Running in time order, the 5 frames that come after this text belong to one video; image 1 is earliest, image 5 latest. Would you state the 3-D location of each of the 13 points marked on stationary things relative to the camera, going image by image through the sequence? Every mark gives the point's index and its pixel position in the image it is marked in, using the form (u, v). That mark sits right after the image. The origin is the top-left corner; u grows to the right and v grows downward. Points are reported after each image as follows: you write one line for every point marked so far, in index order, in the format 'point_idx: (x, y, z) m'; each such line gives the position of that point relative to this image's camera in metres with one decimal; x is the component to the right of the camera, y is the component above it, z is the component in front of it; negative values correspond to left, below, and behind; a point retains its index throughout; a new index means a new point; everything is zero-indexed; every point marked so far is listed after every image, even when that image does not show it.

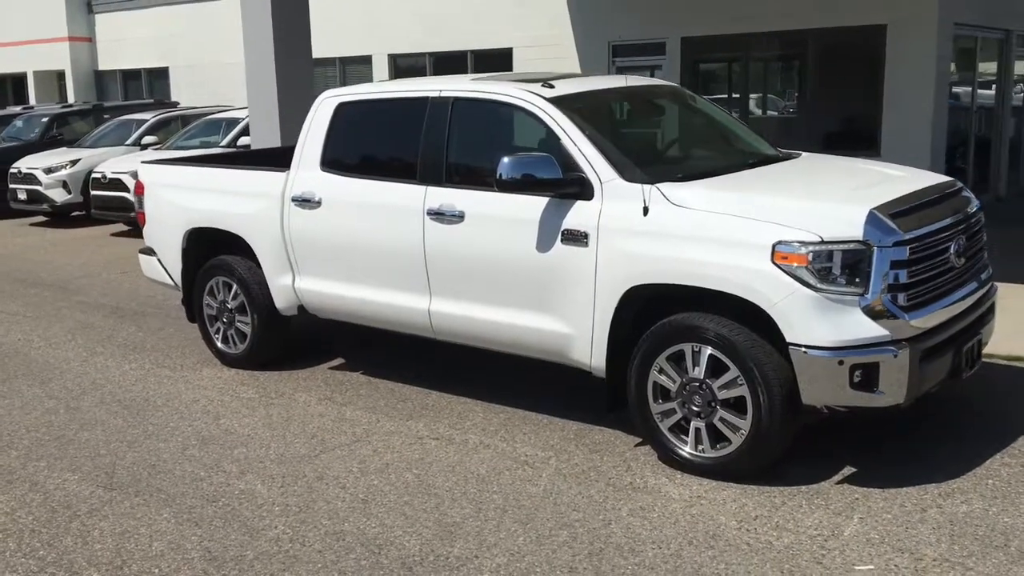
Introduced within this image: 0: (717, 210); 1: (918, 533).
0: (+0.9, +0.3, +4.4) m
1: (+1.6, -0.9, +3.9) m
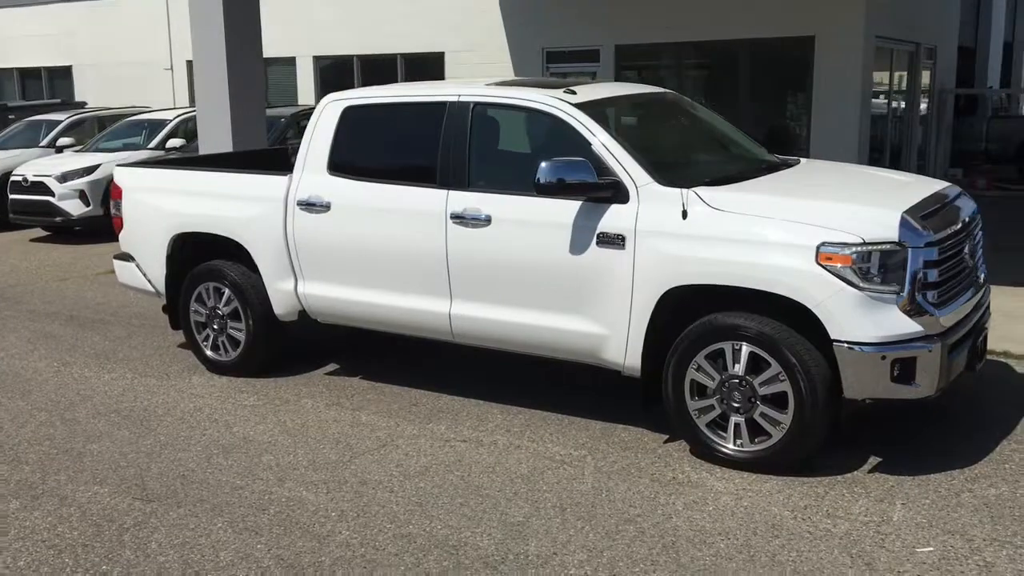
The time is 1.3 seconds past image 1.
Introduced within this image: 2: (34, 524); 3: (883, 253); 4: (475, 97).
0: (+1.1, +0.3, +4.6) m
1: (+1.8, -0.9, +4.2) m
2: (-2.0, -1.0, +4.3) m
3: (+1.6, +0.1, +4.4) m
4: (-0.2, +1.0, +5.5) m
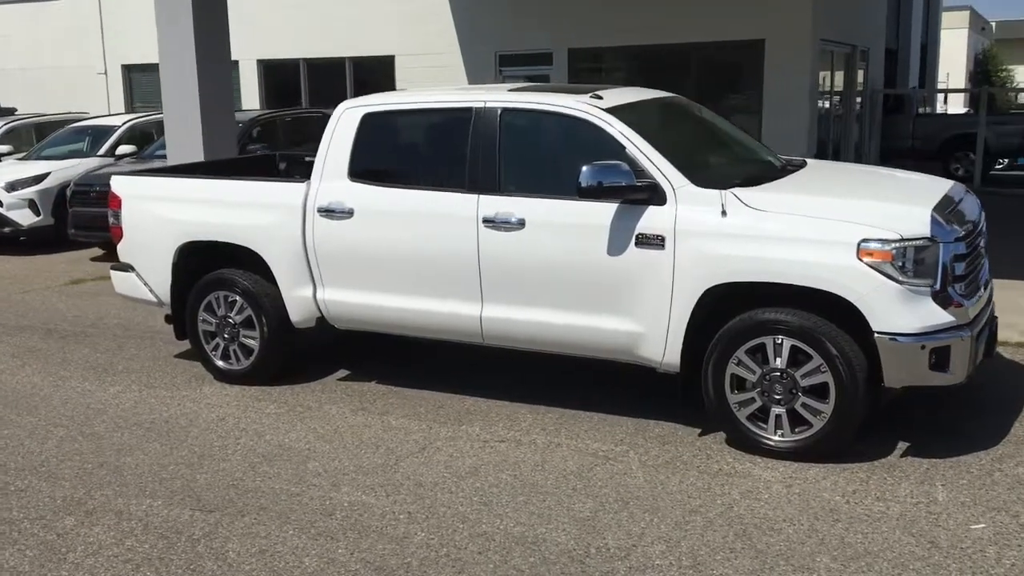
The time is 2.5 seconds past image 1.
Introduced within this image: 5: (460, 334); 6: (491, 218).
0: (+1.3, +0.4, +4.8) m
1: (+2.1, -0.9, +4.5) m
2: (-1.7, -1.0, +4.3) m
3: (+1.8, +0.2, +4.6) m
4: (-0.1, +1.0, +5.6) m
5: (-0.3, -0.3, +5.7) m
6: (-0.1, +0.4, +5.5) m
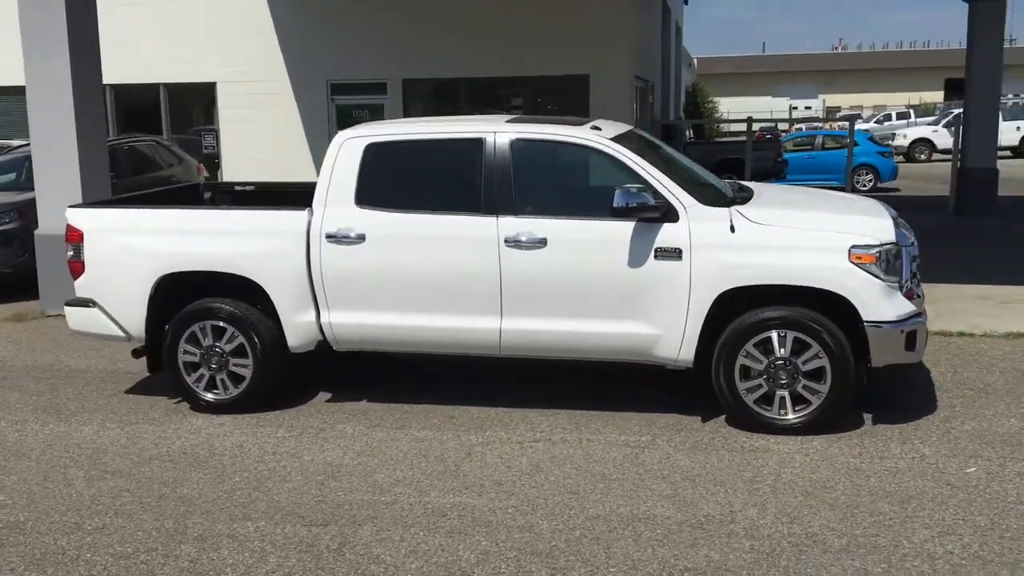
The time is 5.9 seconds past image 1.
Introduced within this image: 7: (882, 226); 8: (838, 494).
0: (+1.6, +0.4, +5.7) m
1: (+2.5, -0.9, +5.6) m
2: (-1.2, -1.2, +4.4) m
3: (+2.1, +0.2, +5.7) m
4: (0.0, +0.9, +6.2) m
5: (-0.2, -0.4, +6.2) m
6: (0.0, +0.3, +6.0) m
7: (+2.1, +0.3, +5.8) m
8: (+1.6, -1.0, +4.9) m
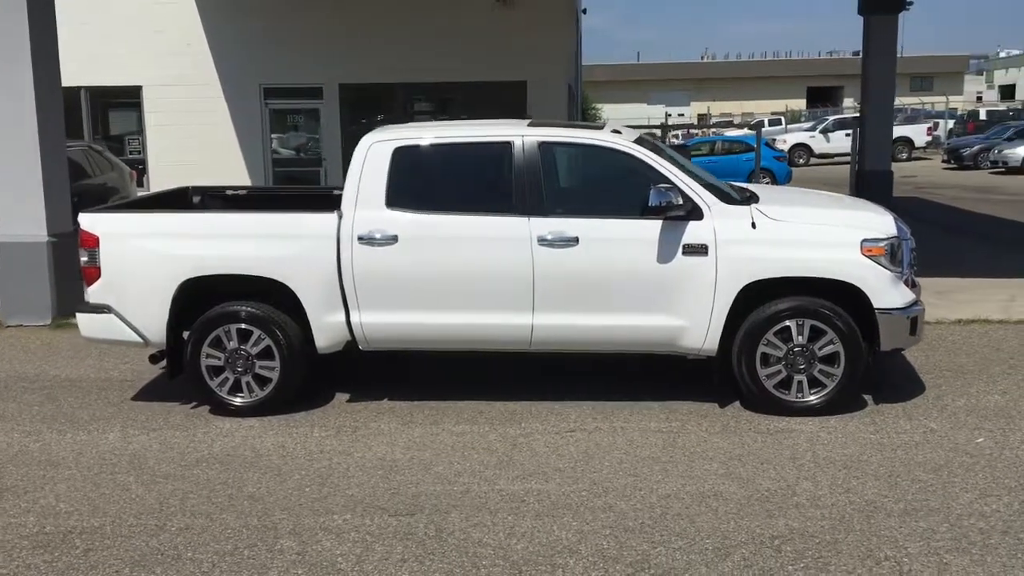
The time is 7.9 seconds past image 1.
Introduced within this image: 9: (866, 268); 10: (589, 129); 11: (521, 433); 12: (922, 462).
0: (+1.8, +0.4, +6.2) m
1: (+2.7, -0.8, +6.2) m
2: (-0.7, -1.1, +4.5) m
3: (+2.3, +0.3, +6.2) m
4: (+0.1, +0.9, +6.4) m
5: (0.0, -0.3, +6.4) m
6: (+0.2, +0.3, +6.2) m
7: (+2.3, +0.4, +6.3) m
8: (+1.9, -0.9, +5.4) m
9: (+2.1, +0.1, +6.1) m
10: (+0.5, +1.0, +6.6) m
11: (+0.1, -0.9, +6.1) m
12: (+2.2, -0.9, +5.4) m
